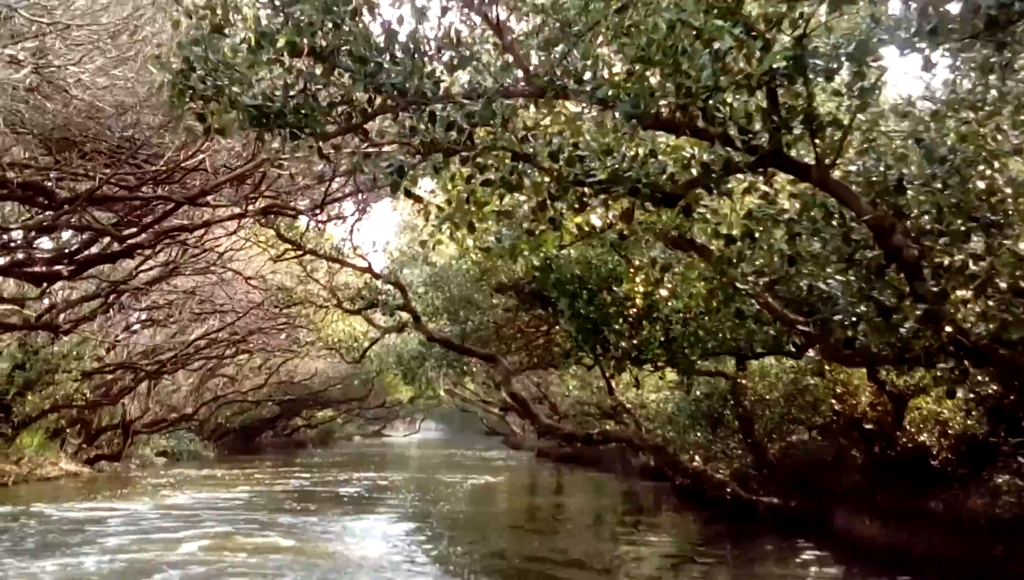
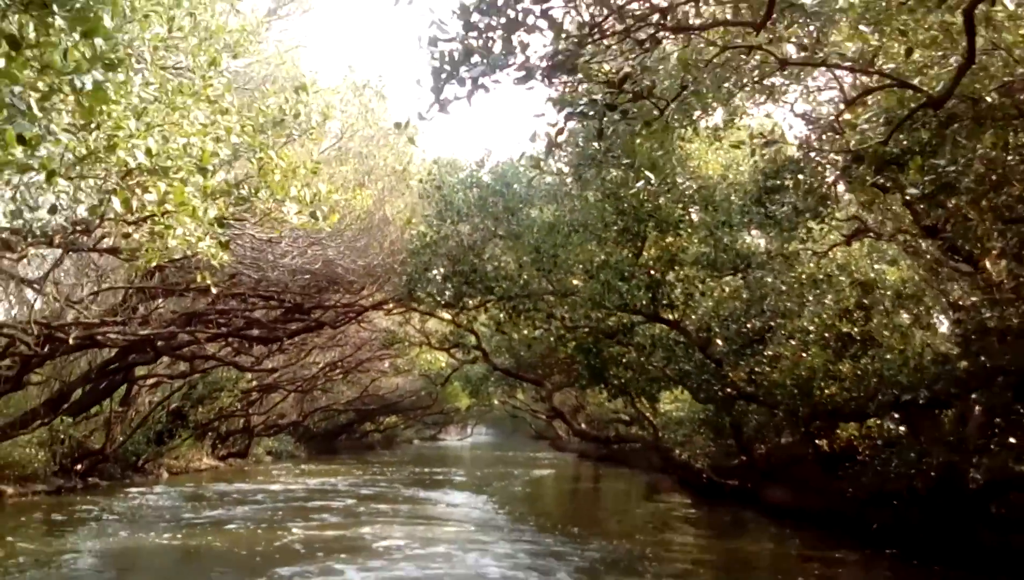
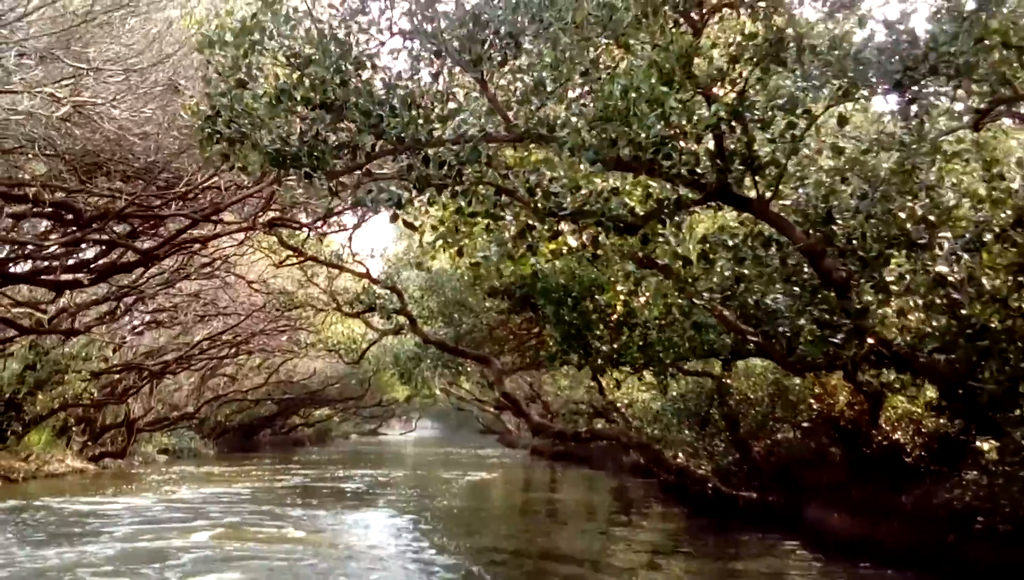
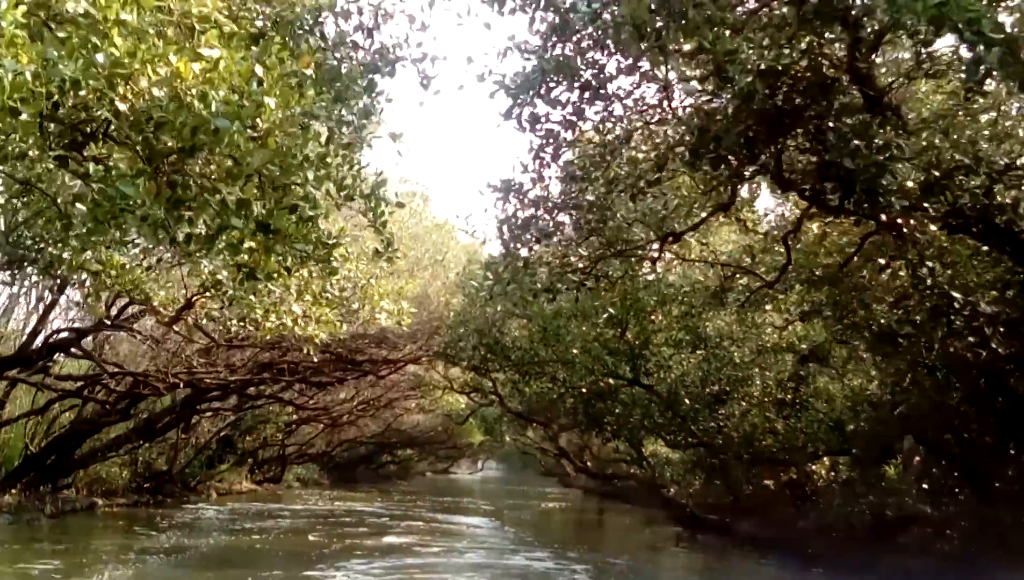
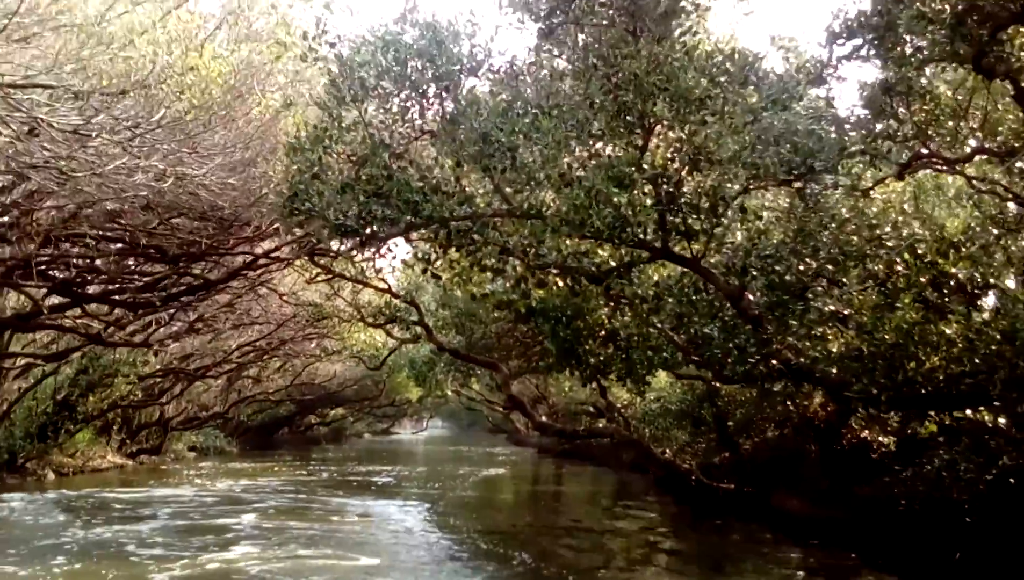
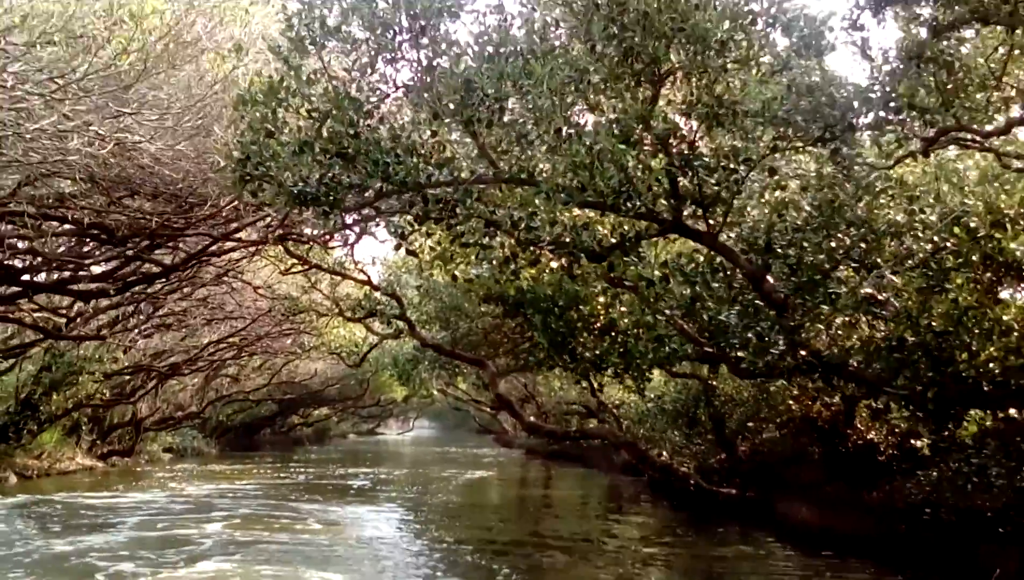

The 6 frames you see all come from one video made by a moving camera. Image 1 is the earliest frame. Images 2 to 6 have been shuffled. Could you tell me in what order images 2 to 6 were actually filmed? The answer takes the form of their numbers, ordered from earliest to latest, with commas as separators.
3, 6, 5, 2, 4
